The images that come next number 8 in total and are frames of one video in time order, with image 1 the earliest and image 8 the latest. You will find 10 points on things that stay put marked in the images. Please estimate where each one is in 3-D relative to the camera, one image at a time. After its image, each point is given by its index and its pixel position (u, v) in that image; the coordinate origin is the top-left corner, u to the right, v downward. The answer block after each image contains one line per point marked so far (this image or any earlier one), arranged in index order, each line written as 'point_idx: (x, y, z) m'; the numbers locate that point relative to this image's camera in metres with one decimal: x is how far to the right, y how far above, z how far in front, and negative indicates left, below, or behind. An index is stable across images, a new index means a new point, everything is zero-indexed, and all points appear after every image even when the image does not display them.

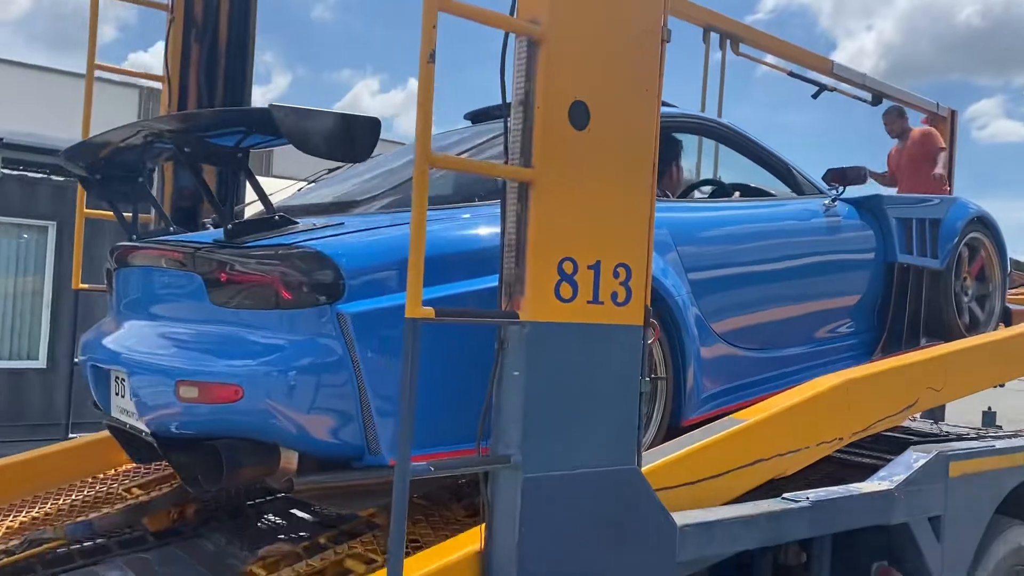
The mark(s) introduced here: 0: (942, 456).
0: (+1.5, -0.6, +3.0) m
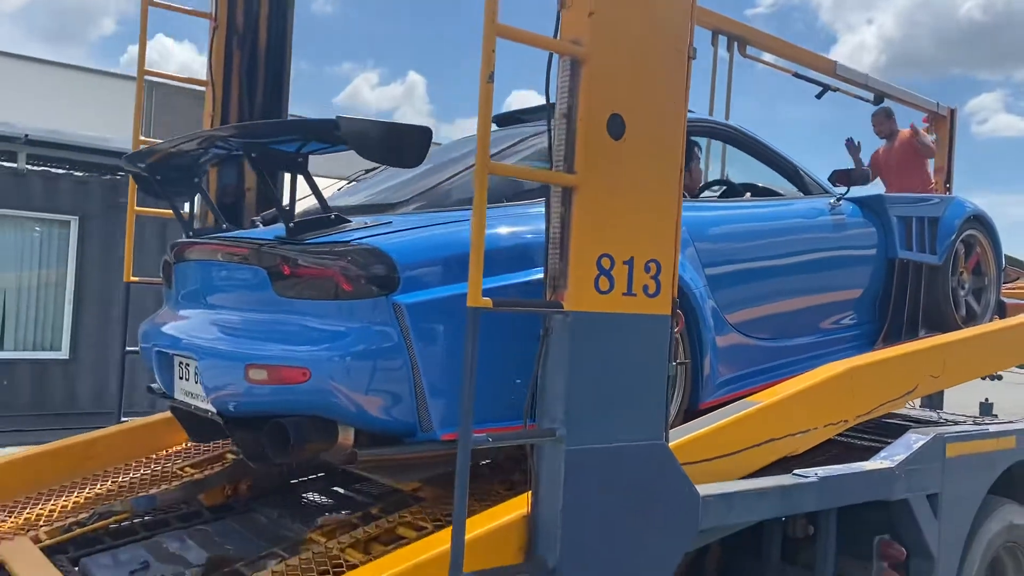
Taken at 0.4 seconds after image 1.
0: (+1.6, -0.5, +3.3) m
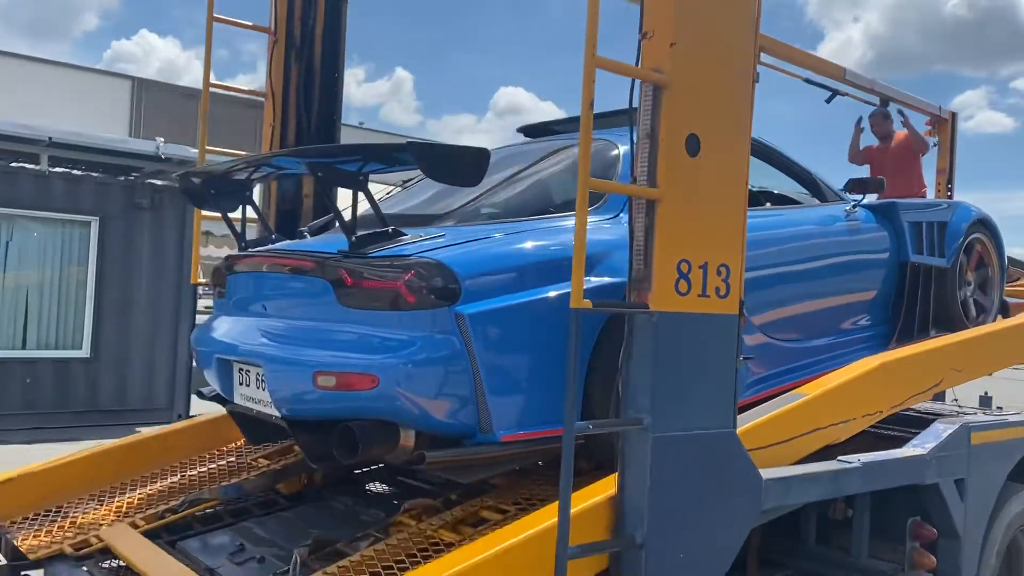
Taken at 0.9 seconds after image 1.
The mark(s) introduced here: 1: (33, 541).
0: (+1.8, -0.5, +3.5) m
1: (-1.6, -0.9, +3.1) m
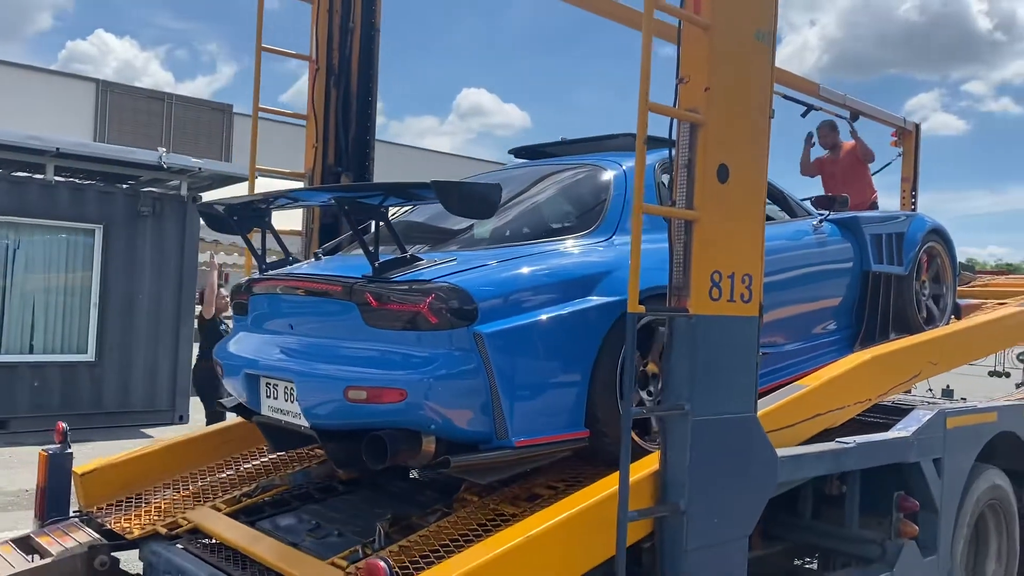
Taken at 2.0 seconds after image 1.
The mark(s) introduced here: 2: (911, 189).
0: (+1.9, -0.6, +4.0) m
1: (-1.5, -0.9, +3.5) m
2: (+3.8, +0.9, +8.6) m
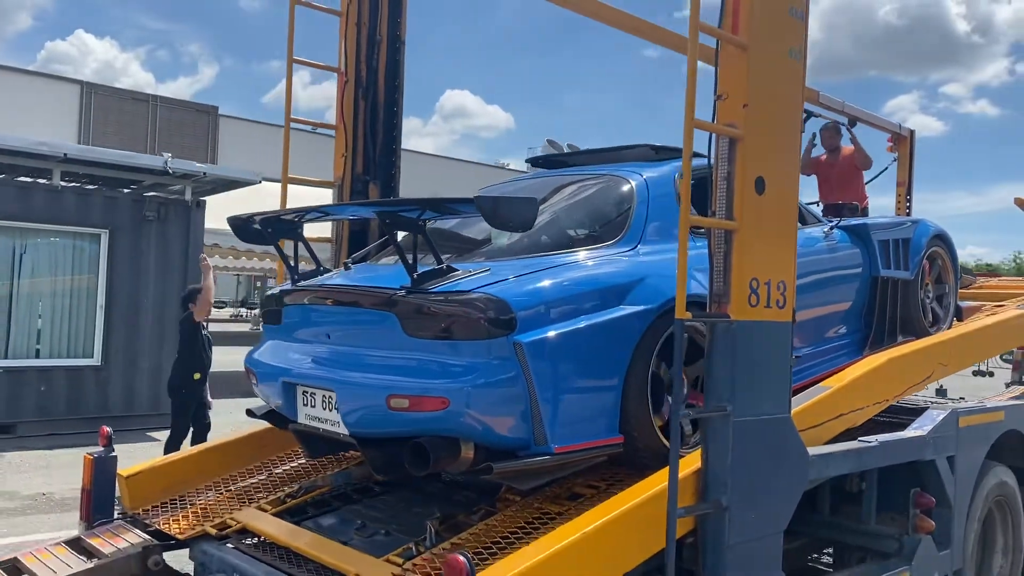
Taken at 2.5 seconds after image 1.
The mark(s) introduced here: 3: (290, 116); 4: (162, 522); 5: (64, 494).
0: (+2.0, -0.6, +4.2) m
1: (-1.3, -0.9, +3.6) m
2: (+3.8, +0.9, +8.8) m
3: (-1.1, +0.8, +4.5) m
4: (-1.4, -0.9, +3.6) m
5: (-3.3, -1.5, +6.7) m
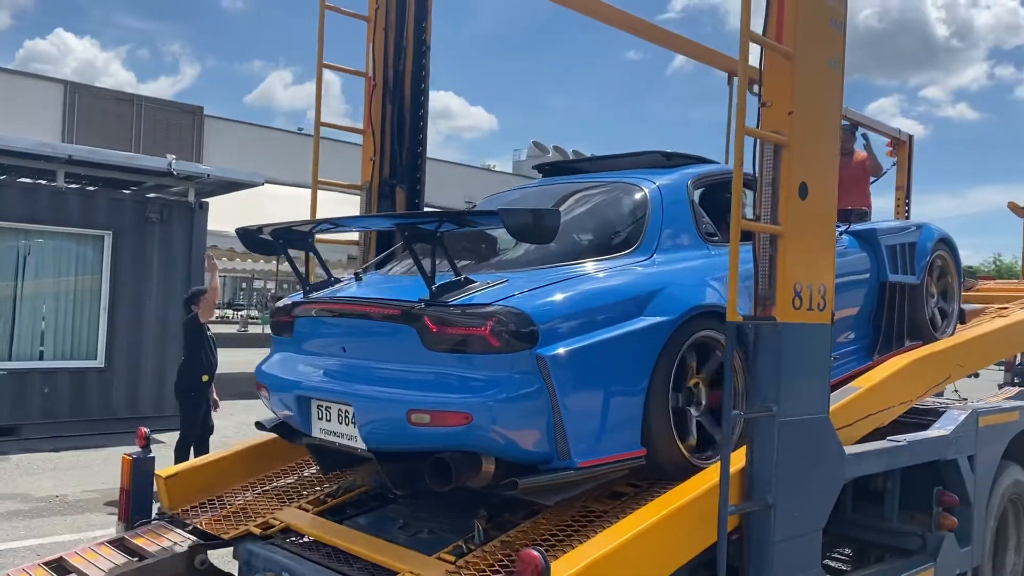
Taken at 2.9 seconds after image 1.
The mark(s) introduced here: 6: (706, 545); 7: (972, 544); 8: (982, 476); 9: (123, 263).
0: (+2.2, -0.6, +4.3) m
1: (-1.2, -1.0, +3.6) m
2: (+3.9, +0.9, +9.0) m
3: (-1.0, +0.8, +4.5) m
4: (-1.2, -0.9, +3.7) m
5: (-3.2, -1.5, +6.7) m
6: (+0.6, -0.8, +2.9) m
7: (+2.1, -1.2, +4.2) m
8: (+2.2, -0.9, +4.3) m
9: (-4.0, +0.3, +9.3) m
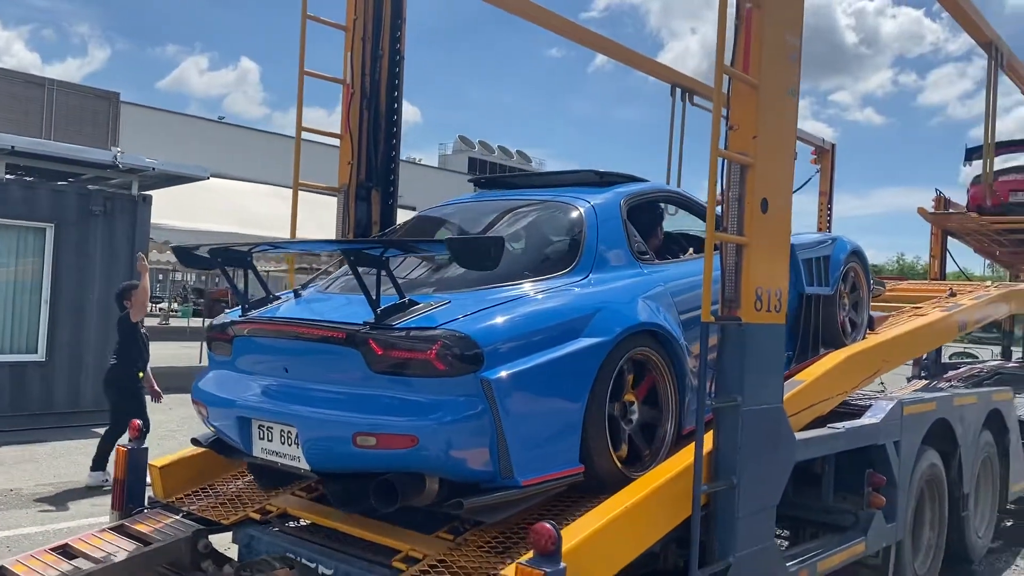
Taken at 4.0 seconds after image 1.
0: (+2.0, -0.6, +4.8) m
1: (-1.3, -0.9, +3.8) m
2: (+3.3, +0.9, +9.6) m
3: (-1.1, +0.8, +4.7) m
4: (-1.3, -0.9, +3.9) m
5: (-3.6, -1.5, +6.7) m
6: (+0.6, -0.8, +3.2) m
7: (+2.0, -1.2, +4.7) m
8: (+2.1, -0.9, +4.8) m
9: (-4.6, +0.3, +9.2) m
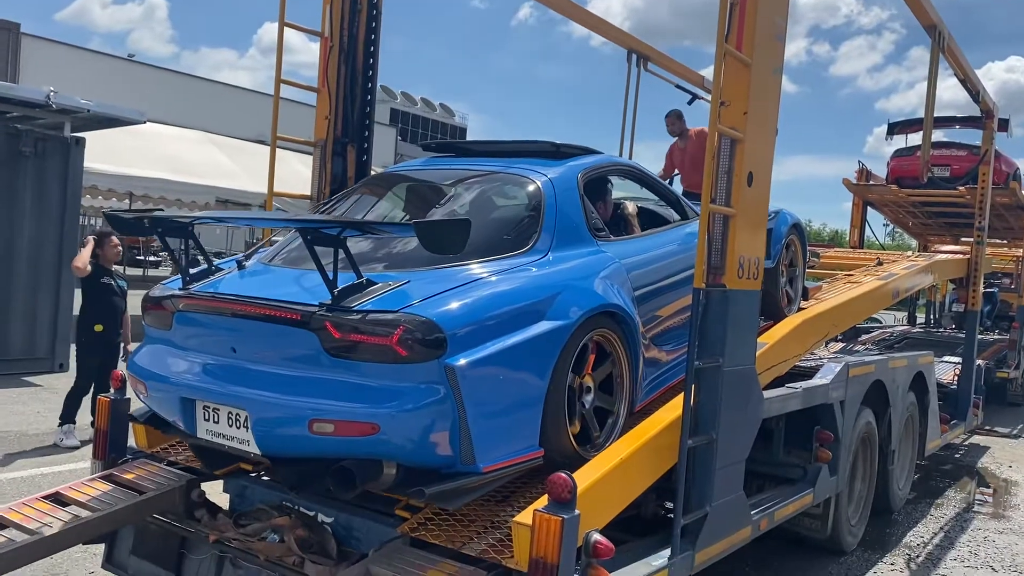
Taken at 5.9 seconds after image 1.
0: (+1.9, -0.4, +5.1) m
1: (-1.3, -0.7, +3.9) m
2: (+2.8, +1.3, +10.0) m
3: (-1.2, +1.1, +4.7) m
4: (-1.4, -0.7, +3.9) m
5: (-3.9, -1.1, +6.5) m
6: (+0.6, -0.7, +3.4) m
7: (+1.8, -1.0, +5.1) m
8: (+1.9, -0.7, +5.2) m
9: (-5.1, +0.9, +8.8) m
